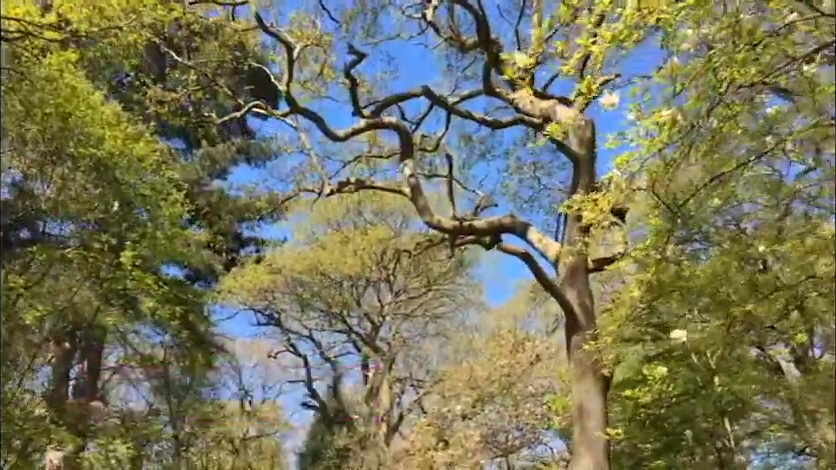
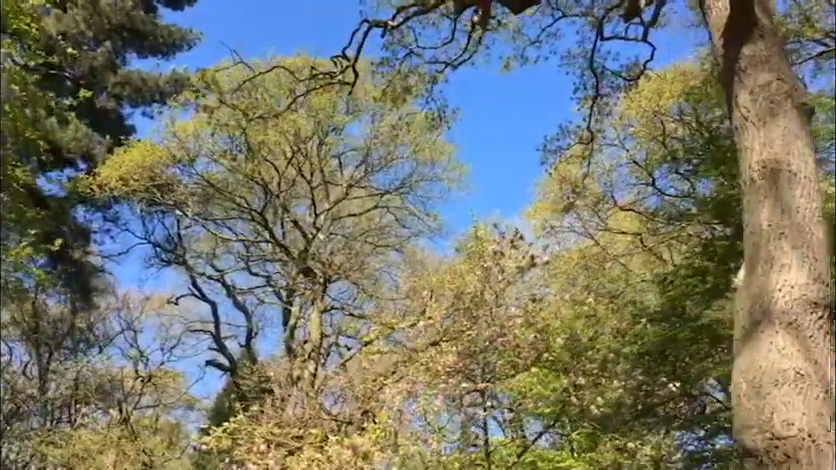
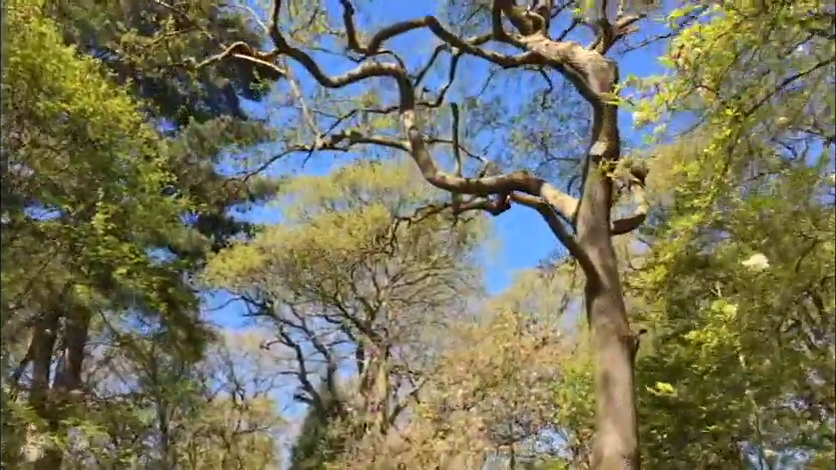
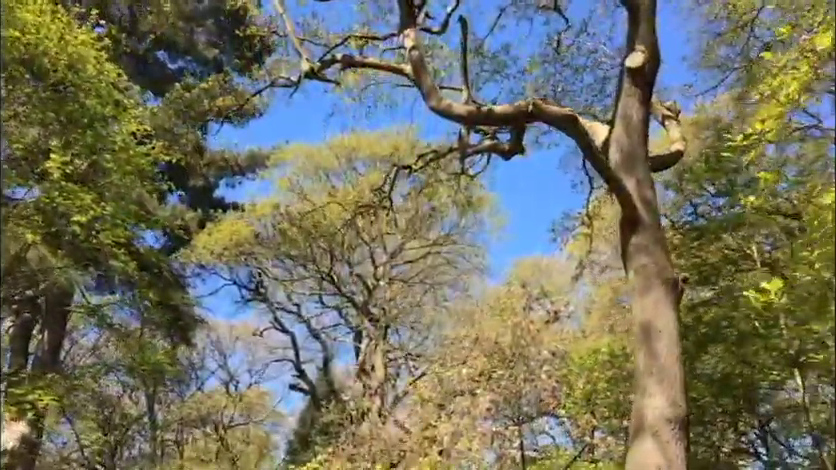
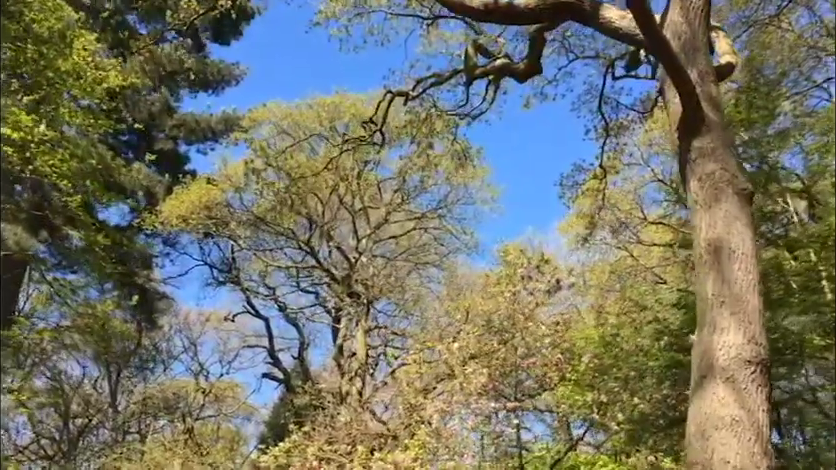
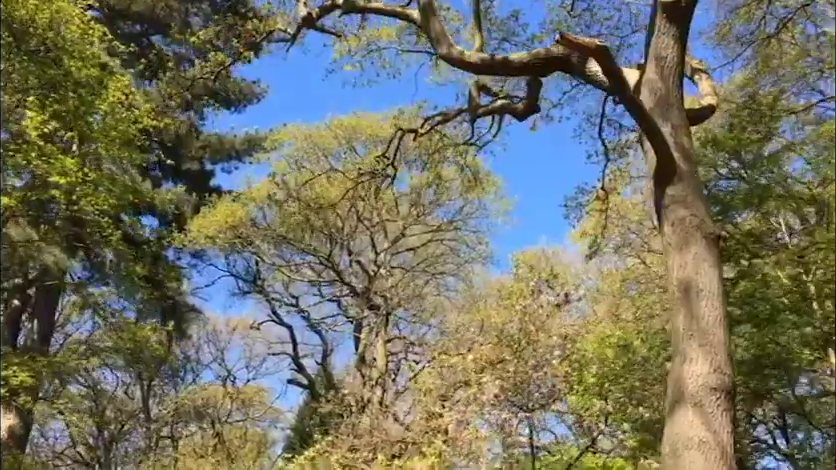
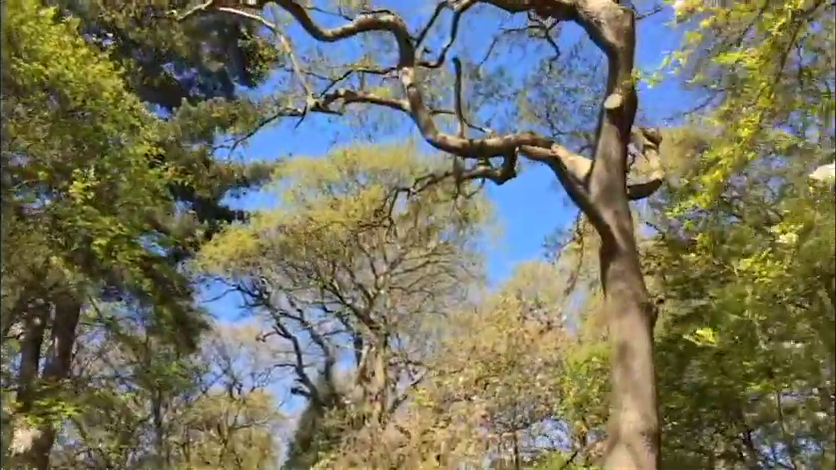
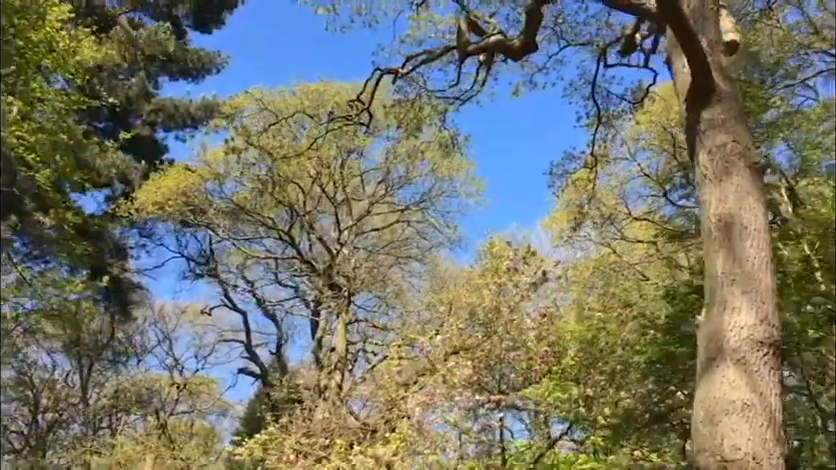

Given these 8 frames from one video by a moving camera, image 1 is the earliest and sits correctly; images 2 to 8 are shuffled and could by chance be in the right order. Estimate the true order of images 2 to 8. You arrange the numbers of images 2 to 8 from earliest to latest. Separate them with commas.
3, 7, 4, 6, 5, 8, 2
